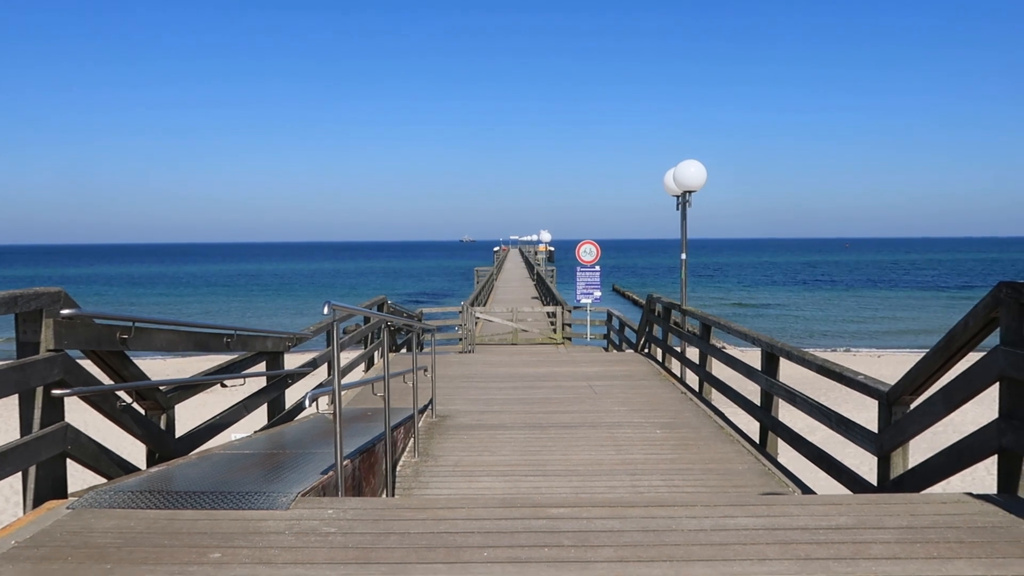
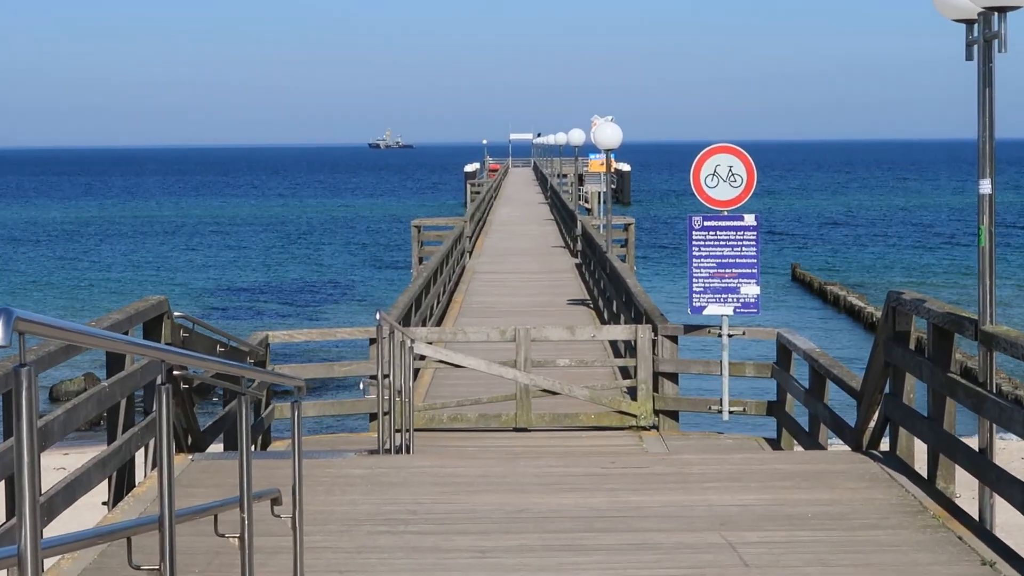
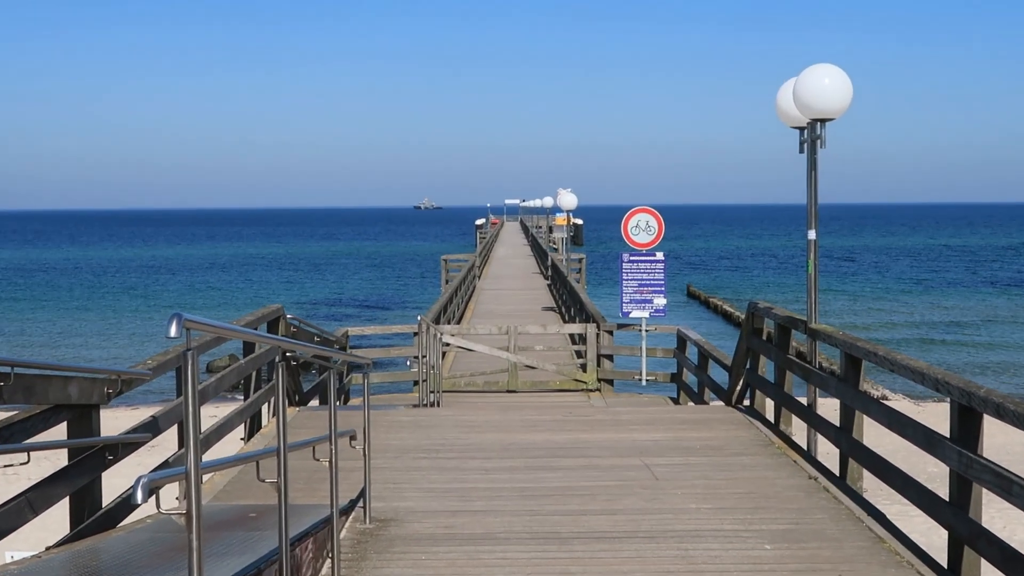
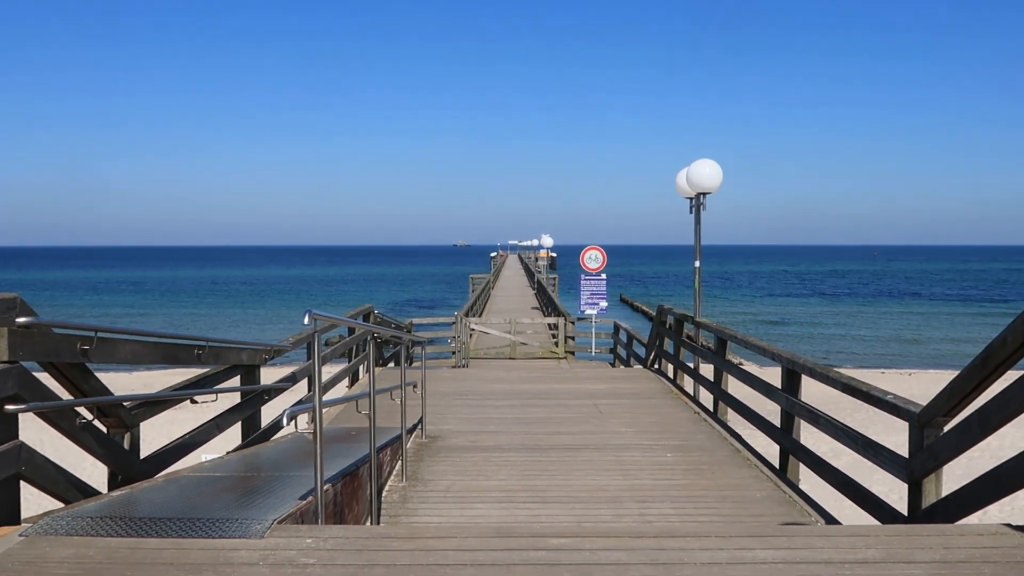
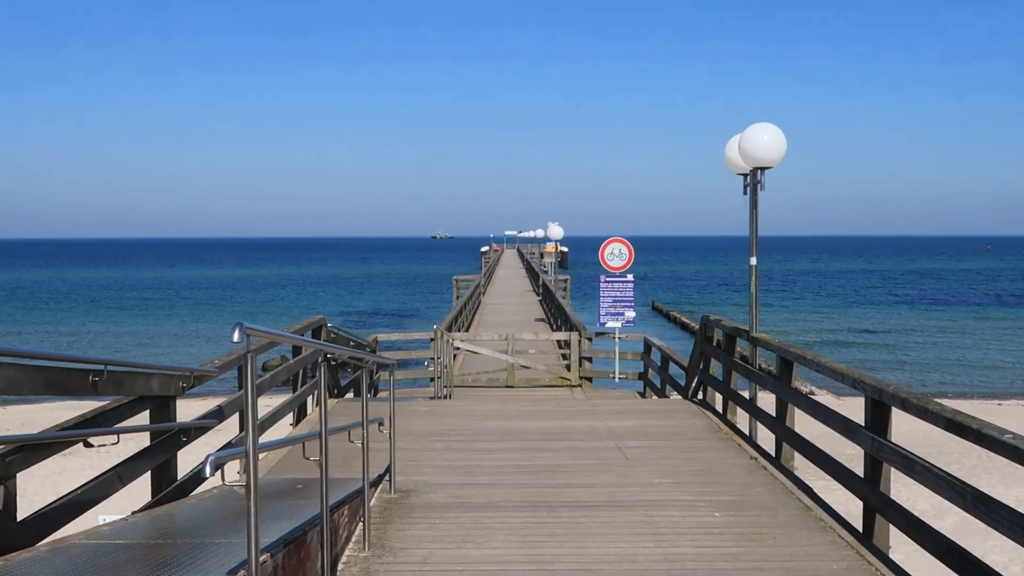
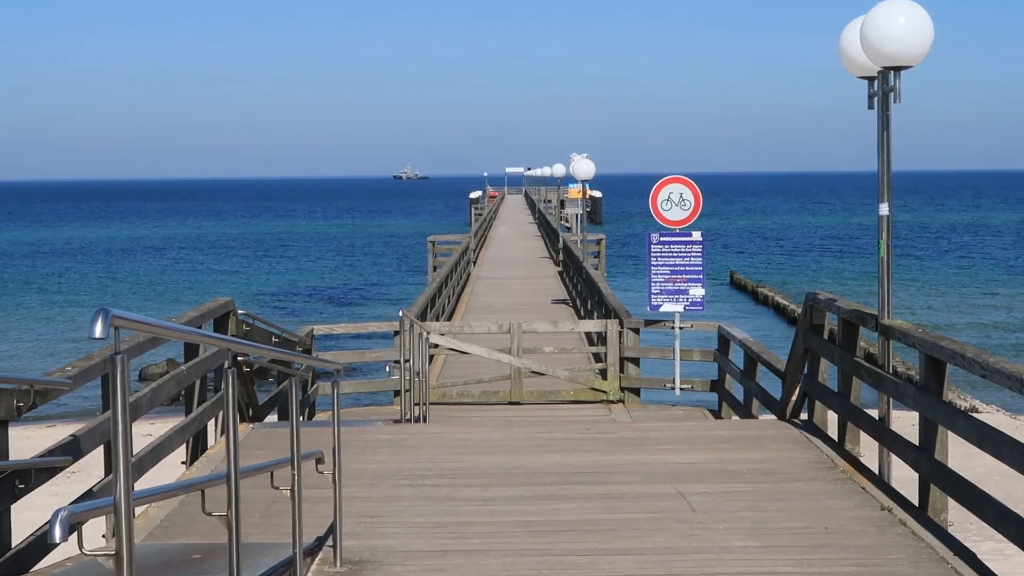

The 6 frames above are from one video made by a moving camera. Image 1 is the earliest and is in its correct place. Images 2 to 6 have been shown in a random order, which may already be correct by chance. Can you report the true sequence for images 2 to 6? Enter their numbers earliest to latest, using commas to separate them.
4, 5, 3, 6, 2
